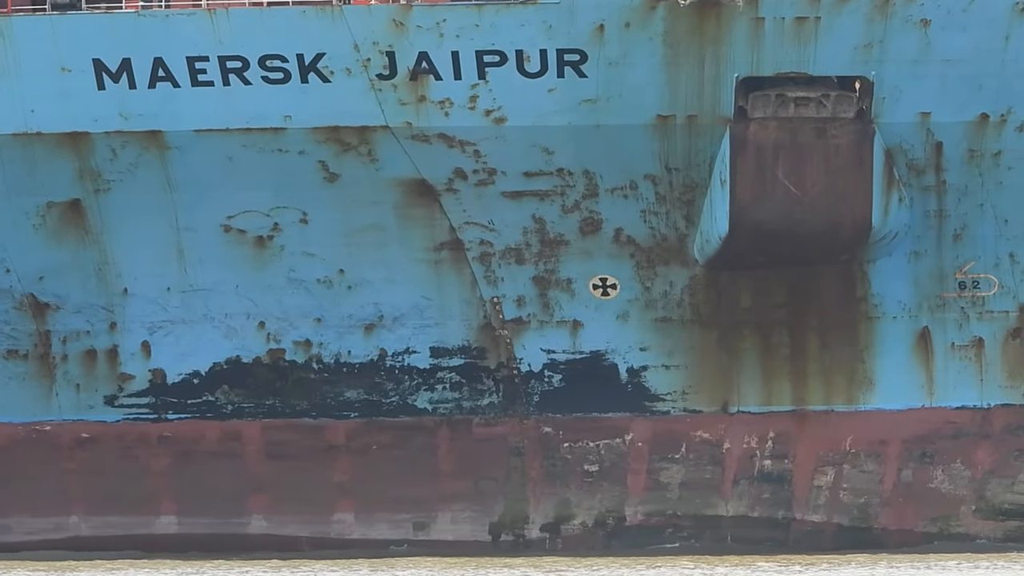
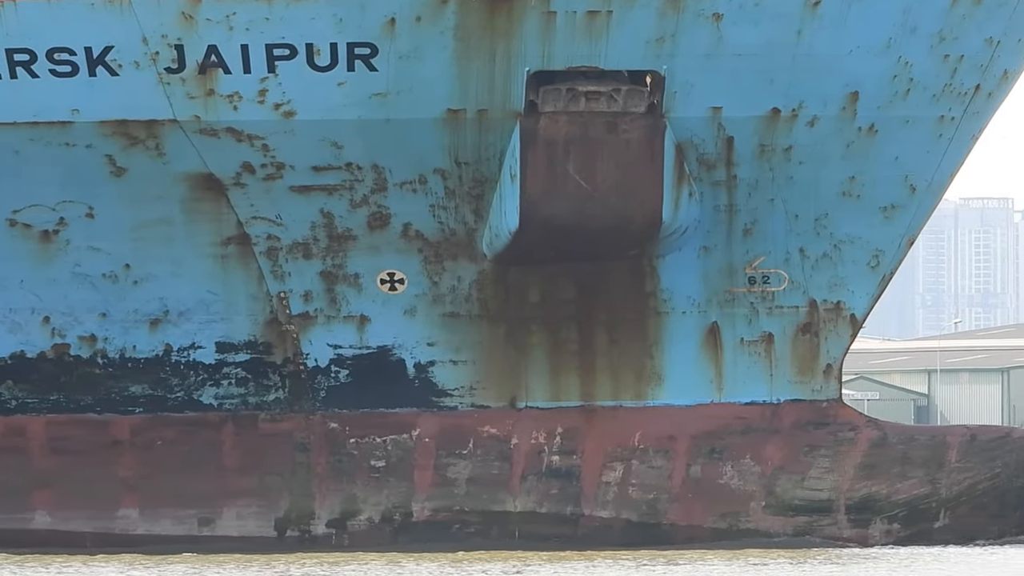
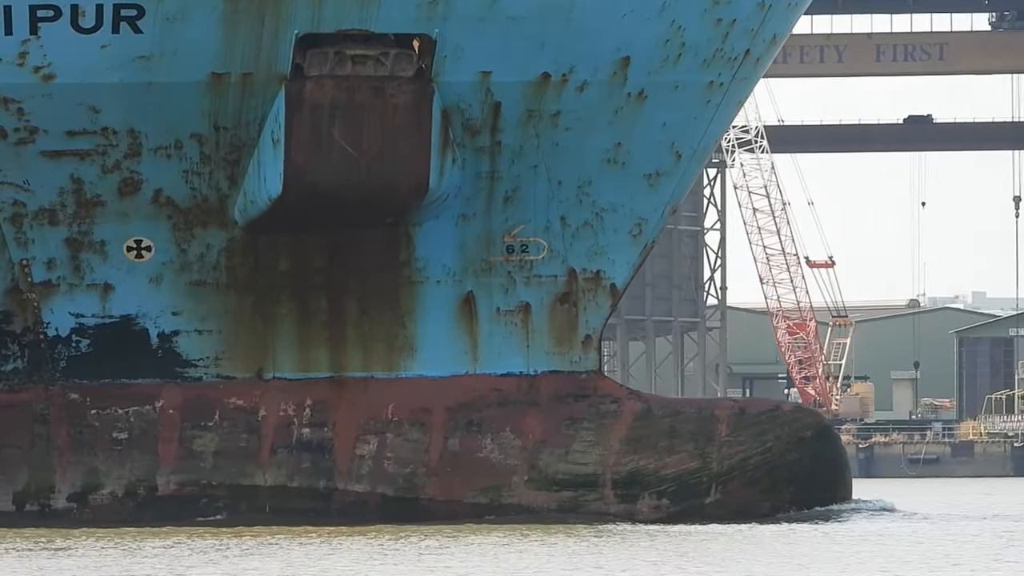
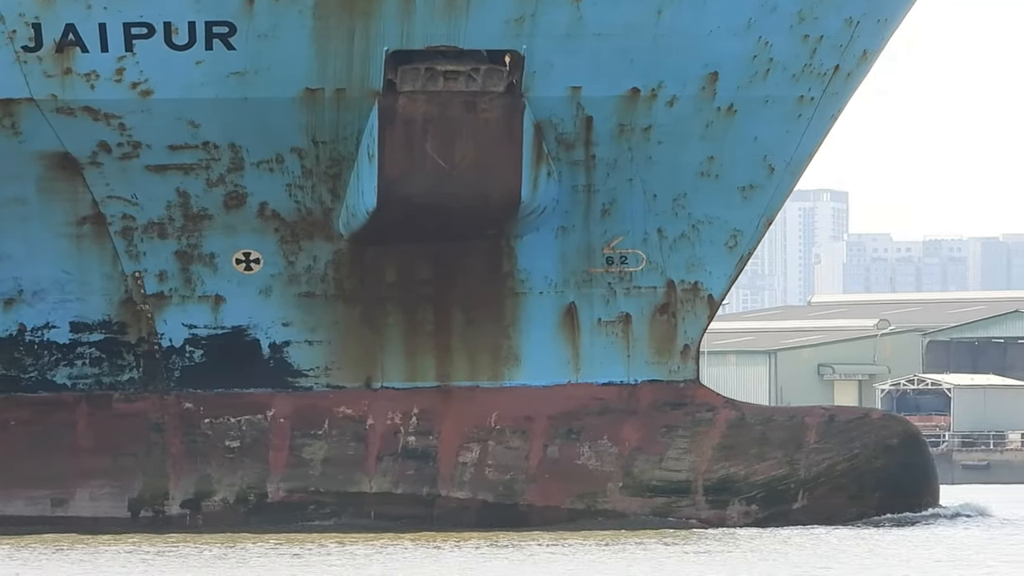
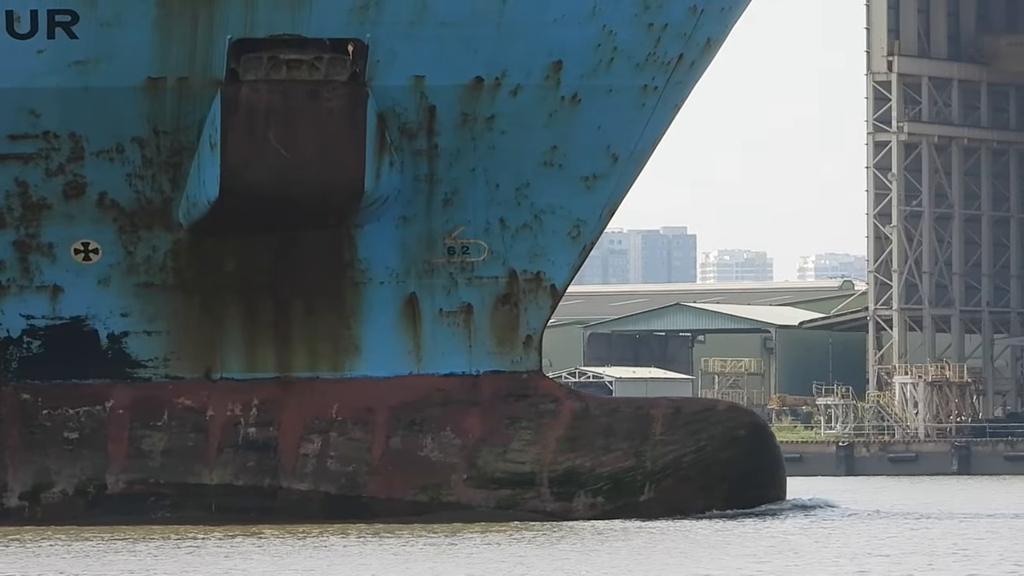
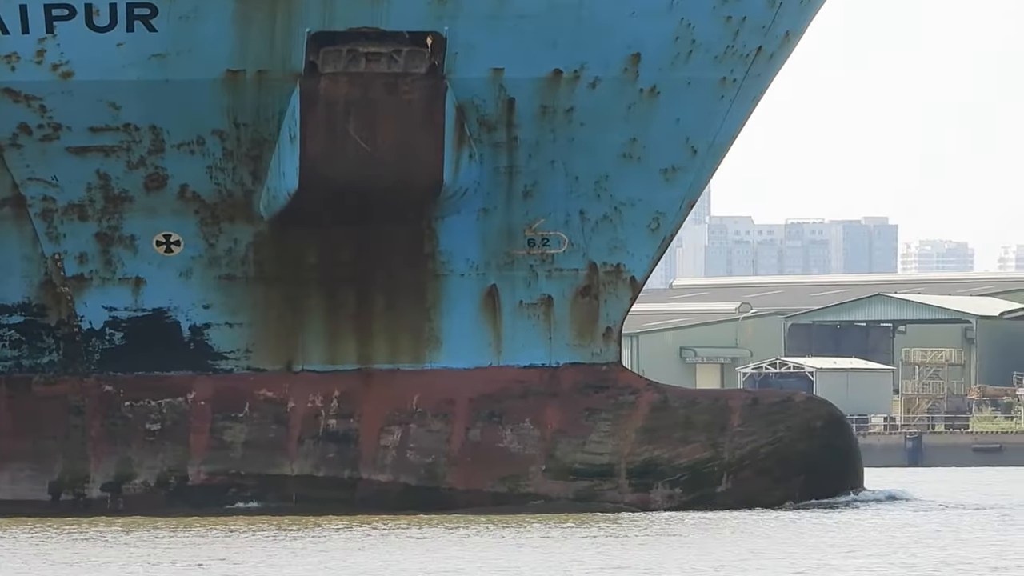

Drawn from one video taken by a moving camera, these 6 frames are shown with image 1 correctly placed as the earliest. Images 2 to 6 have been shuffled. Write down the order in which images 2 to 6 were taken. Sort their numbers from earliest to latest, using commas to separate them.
2, 4, 6, 5, 3
